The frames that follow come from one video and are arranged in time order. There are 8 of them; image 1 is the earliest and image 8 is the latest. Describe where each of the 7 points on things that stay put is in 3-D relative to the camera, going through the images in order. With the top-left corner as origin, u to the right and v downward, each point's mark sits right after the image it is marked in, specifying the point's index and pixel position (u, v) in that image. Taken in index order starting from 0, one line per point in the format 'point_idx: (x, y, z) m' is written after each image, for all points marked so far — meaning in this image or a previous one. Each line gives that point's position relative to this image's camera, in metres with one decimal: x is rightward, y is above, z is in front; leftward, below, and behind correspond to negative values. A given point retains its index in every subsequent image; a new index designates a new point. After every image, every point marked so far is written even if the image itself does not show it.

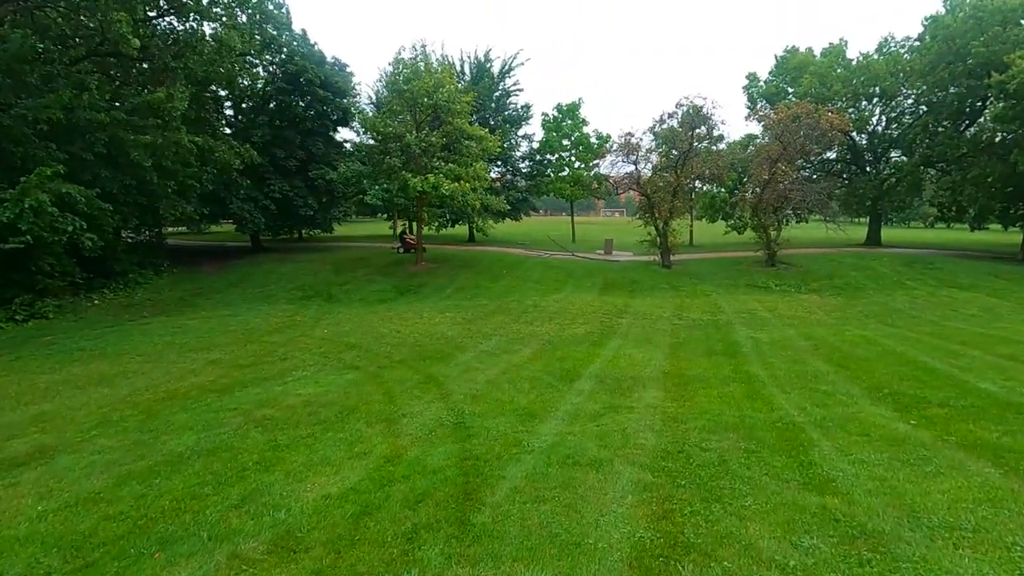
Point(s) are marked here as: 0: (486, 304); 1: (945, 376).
0: (-0.9, -0.5, +17.3) m
1: (+6.4, -1.3, +8.0) m
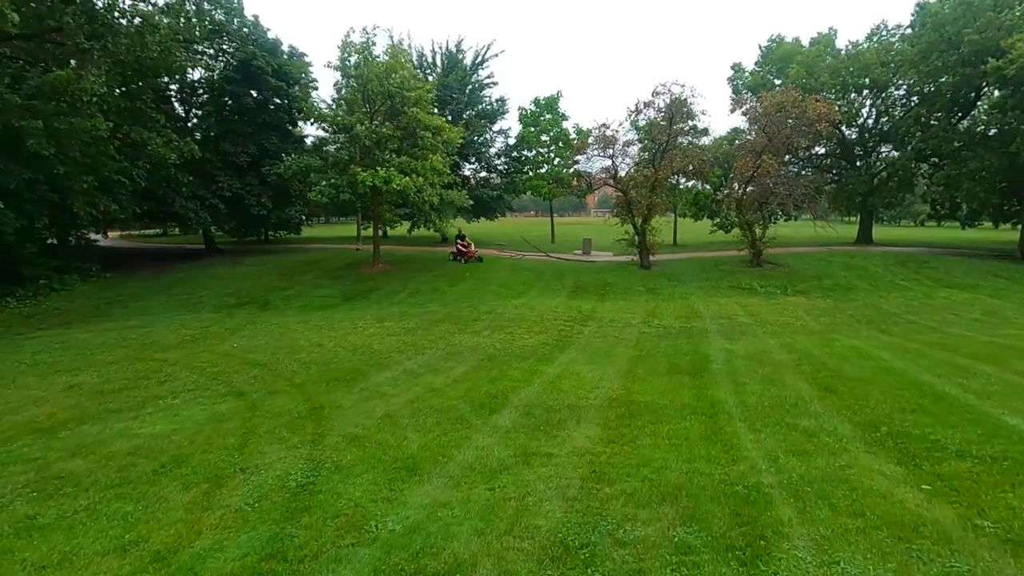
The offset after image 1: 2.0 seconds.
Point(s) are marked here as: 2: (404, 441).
0: (-2.3, -0.7, +15.4) m
1: (+5.2, -1.4, +6.2) m
2: (-1.2, -1.7, +6.0) m
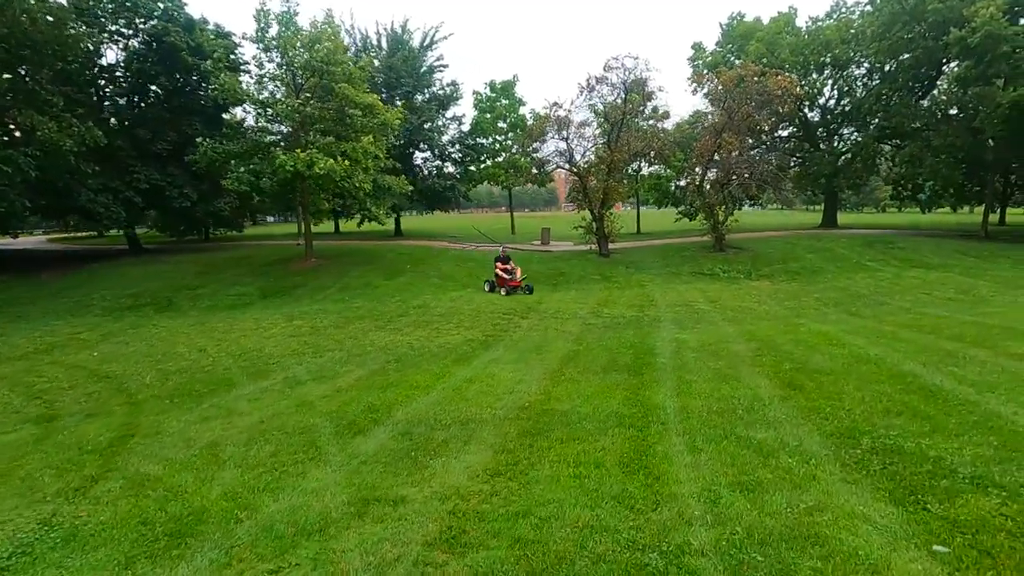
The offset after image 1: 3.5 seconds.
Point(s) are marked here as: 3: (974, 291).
0: (-3.9, -0.5, +13.6) m
1: (+4.0, -1.0, +4.8) m
2: (-2.4, -1.6, +4.2) m
3: (+11.8, -0.1, +13.6) m
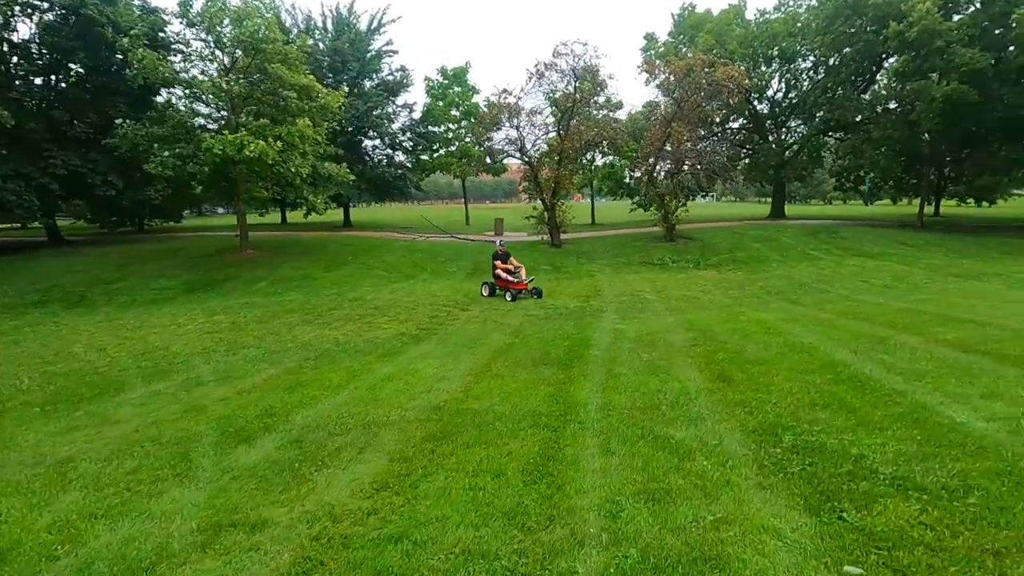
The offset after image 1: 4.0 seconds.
0: (-5.3, -0.3, +12.8) m
1: (+3.1, -0.9, +4.5) m
2: (-3.2, -1.5, +3.6) m
3: (+10.3, +0.3, +13.9) m
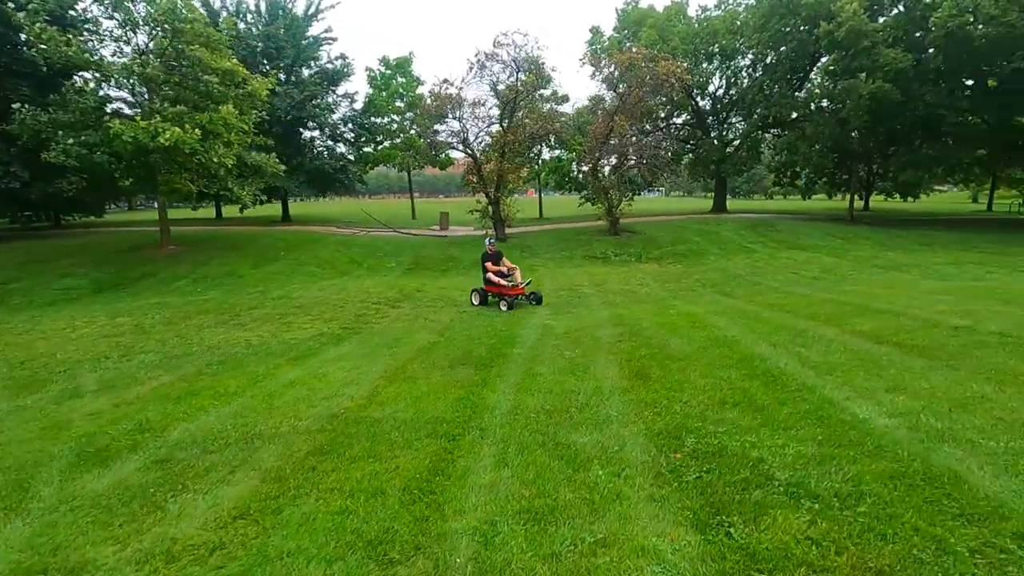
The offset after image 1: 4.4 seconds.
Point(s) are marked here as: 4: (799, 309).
0: (-6.8, -0.3, +11.9) m
1: (+2.3, -0.9, +4.4) m
2: (-3.9, -1.5, +2.9) m
3: (+8.7, +0.5, +14.3) m
4: (+4.8, -0.3, +8.9) m
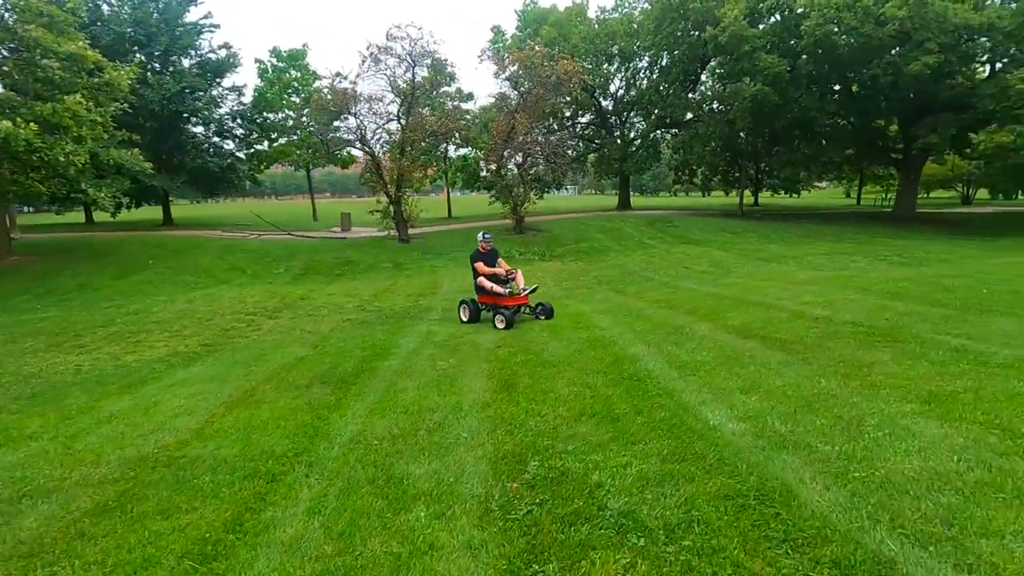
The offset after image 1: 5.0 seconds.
0: (-9.1, -0.6, +10.3) m
1: (+1.1, -0.9, +4.2) m
2: (-4.8, -1.7, +1.9) m
3: (+5.9, +0.7, +14.9) m
4: (+2.9, -0.3, +9.0) m
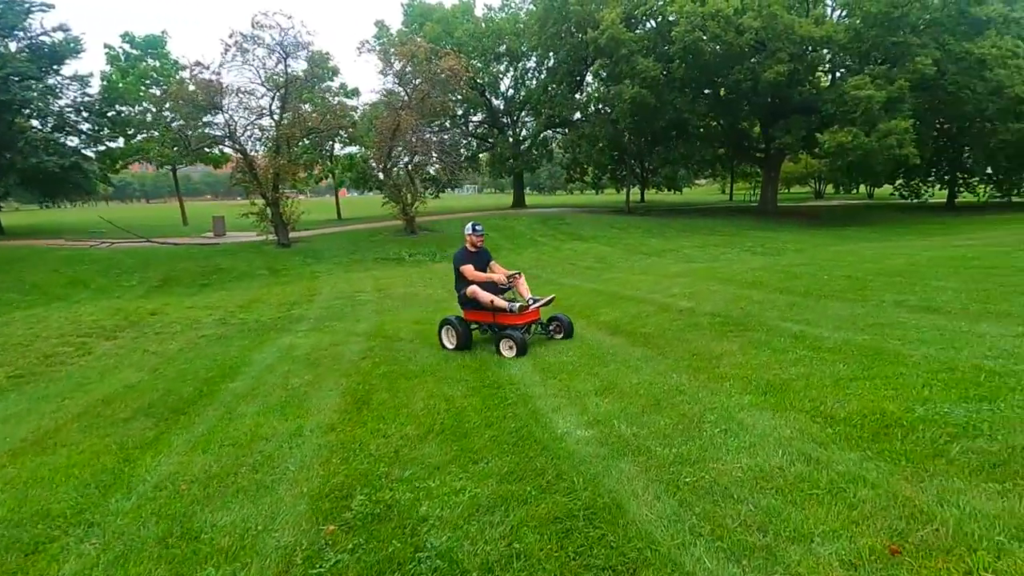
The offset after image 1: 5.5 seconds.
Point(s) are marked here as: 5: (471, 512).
0: (-11.1, -1.1, +8.2) m
1: (0.0, -0.9, +4.0) m
2: (-5.4, -2.0, +0.6) m
3: (+2.7, +0.9, +15.4) m
4: (+0.8, -0.2, +9.0) m
5: (-0.2, -1.1, +2.5) m
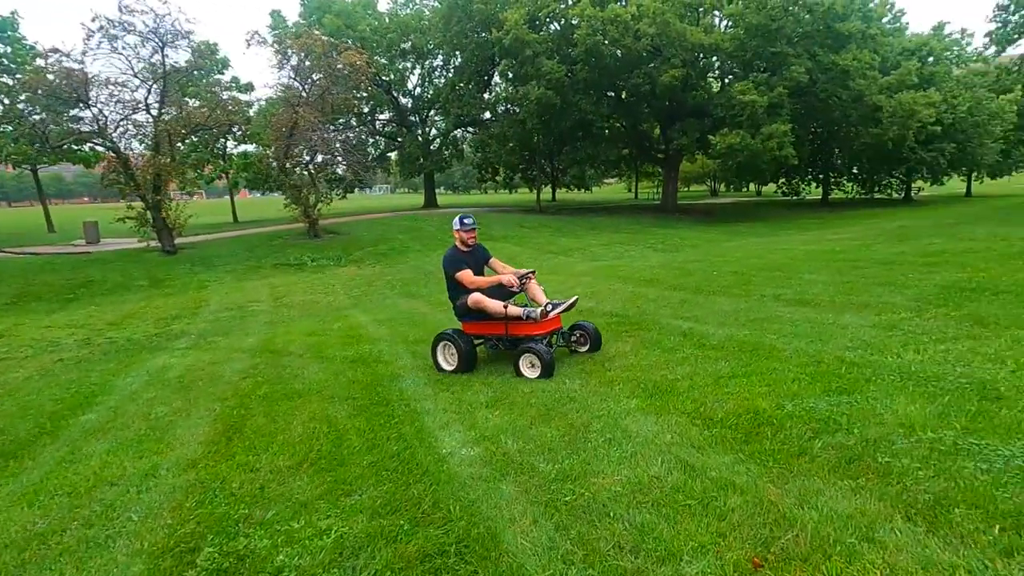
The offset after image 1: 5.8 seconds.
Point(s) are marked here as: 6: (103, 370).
0: (-12.4, -1.5, +6.3) m
1: (-0.8, -1.0, +3.7) m
2: (-5.6, -2.2, -0.4) m
3: (+0.1, +0.9, +15.4) m
4: (-0.7, -0.3, +8.8) m
5: (-0.8, -1.1, +2.3) m
6: (-5.3, -1.1, +7.0) m
